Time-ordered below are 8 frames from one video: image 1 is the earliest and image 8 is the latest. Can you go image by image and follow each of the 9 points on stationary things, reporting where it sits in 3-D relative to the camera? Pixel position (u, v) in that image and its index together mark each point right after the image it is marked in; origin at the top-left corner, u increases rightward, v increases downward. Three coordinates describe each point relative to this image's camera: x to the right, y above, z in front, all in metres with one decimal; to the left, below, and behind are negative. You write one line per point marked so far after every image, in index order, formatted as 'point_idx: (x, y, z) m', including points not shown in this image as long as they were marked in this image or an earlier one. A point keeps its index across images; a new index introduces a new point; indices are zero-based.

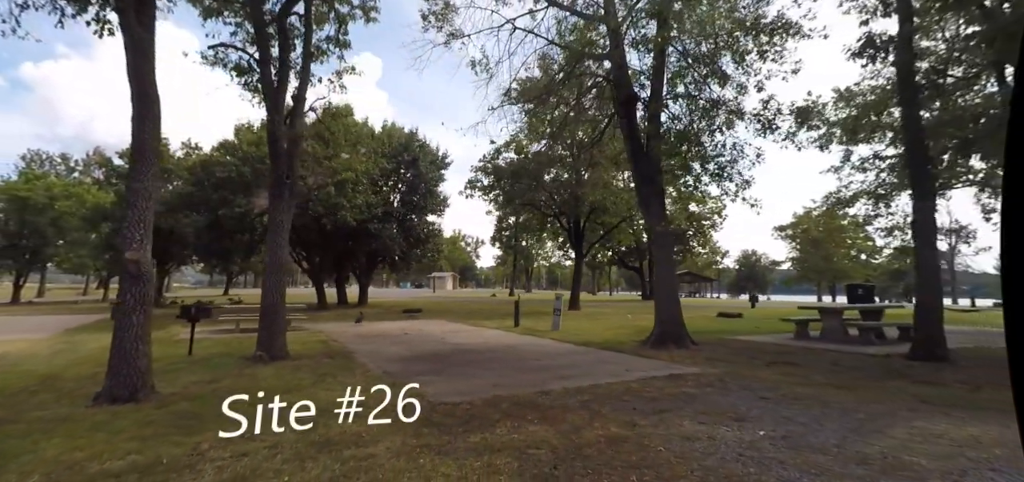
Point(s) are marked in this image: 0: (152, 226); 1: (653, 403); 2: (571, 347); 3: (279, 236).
0: (-5.0, +0.2, +6.8) m
1: (+1.8, -2.0, +6.1) m
2: (+1.5, -2.6, +12.0) m
3: (-4.9, +0.1, +10.2) m
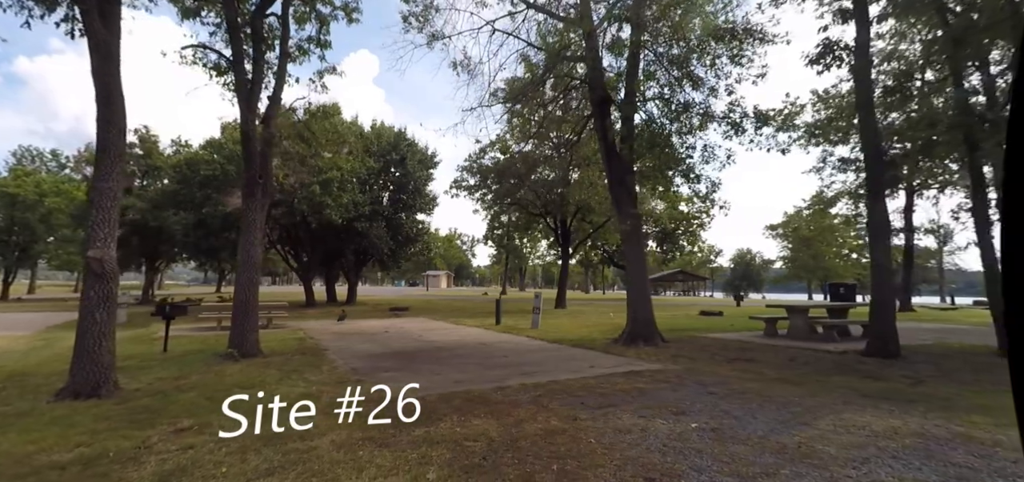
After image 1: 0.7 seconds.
0: (-5.6, +0.2, +6.9) m
1: (+1.2, -2.0, +6.3) m
2: (+0.8, -2.6, +12.2) m
3: (-5.5, +0.2, +10.3) m
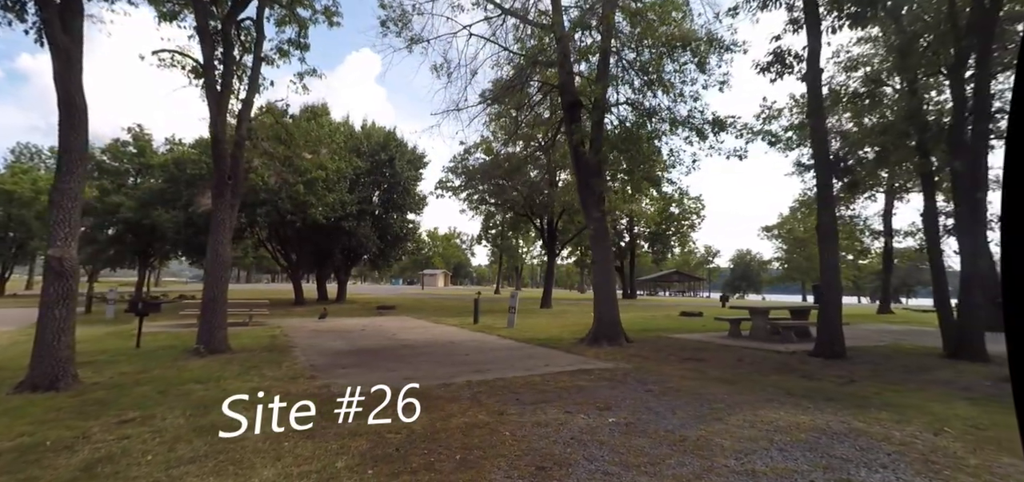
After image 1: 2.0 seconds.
0: (-6.3, +0.2, +7.2) m
1: (+0.4, -2.1, +6.6) m
2: (0.0, -2.6, +12.4) m
3: (-6.3, +0.2, +10.6) m
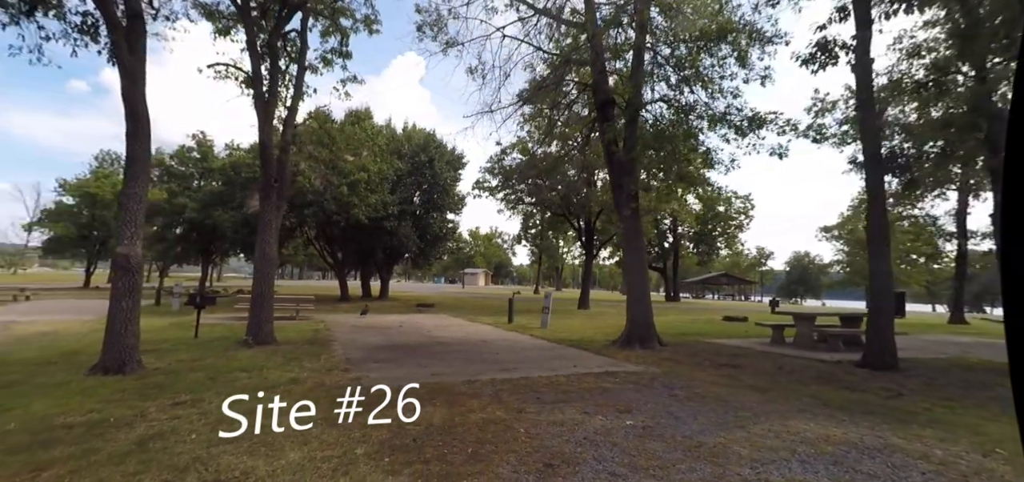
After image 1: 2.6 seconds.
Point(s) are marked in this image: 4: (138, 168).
0: (-5.9, +0.3, +7.8) m
1: (+0.7, -2.1, +6.7) m
2: (+0.8, -2.6, +12.5) m
3: (-5.6, +0.2, +11.2) m
4: (-6.0, +1.2, +7.8) m
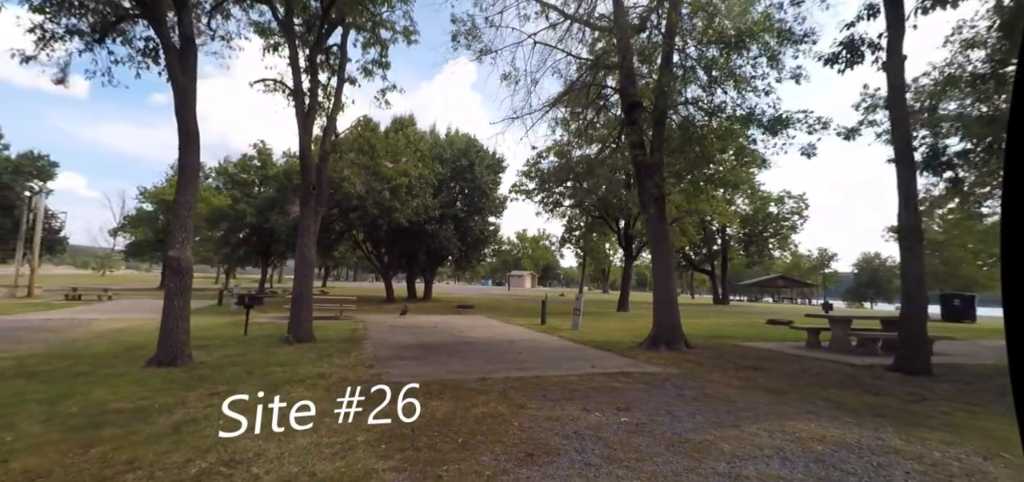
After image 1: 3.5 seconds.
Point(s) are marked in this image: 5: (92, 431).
0: (-5.7, +0.2, +8.7) m
1: (+0.8, -2.1, +6.9) m
2: (+1.5, -2.7, +12.7) m
3: (-5.0, +0.1, +12.0) m
4: (-5.8, +1.1, +8.7) m
5: (-3.9, -1.8, +4.5) m
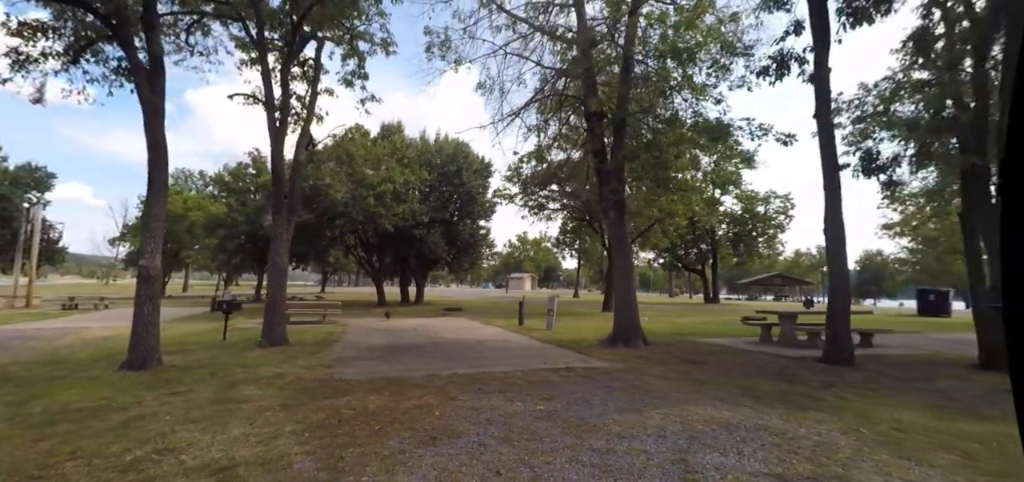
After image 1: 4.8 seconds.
0: (-6.6, 0.0, +9.2) m
1: (-0.1, -2.2, +7.4) m
2: (+0.6, -2.8, +13.2) m
3: (-5.9, -0.1, +12.6) m
4: (-6.7, +0.9, +9.2) m
5: (-4.8, -1.9, +5.1) m
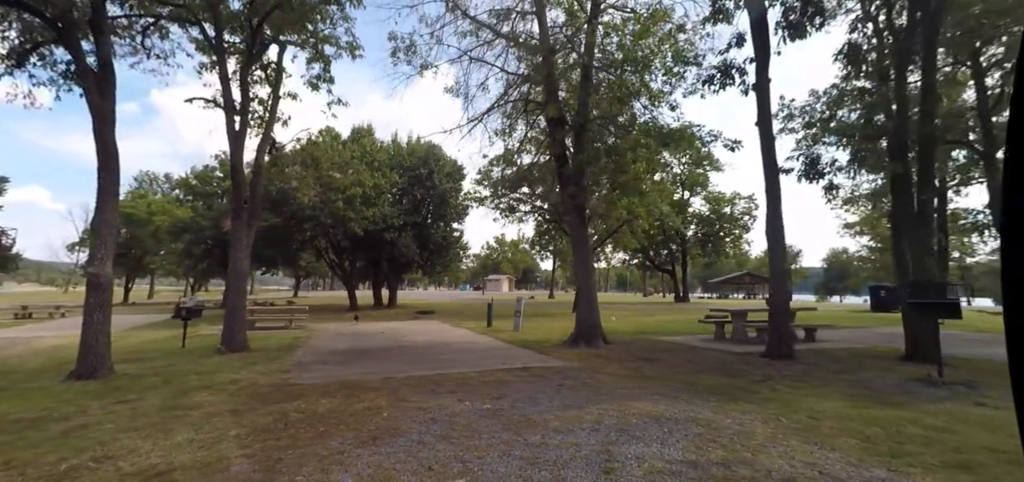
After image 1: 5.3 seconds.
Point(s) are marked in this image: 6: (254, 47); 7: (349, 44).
0: (-7.5, -0.1, +9.1) m
1: (-0.8, -2.2, +7.5) m
2: (-0.4, -2.9, +13.4) m
3: (-6.9, -0.2, +12.5) m
4: (-7.6, +0.8, +9.1) m
5: (-5.5, -2.0, +5.0) m
6: (-7.5, +5.6, +14.2) m
7: (-6.0, +7.1, +17.6) m
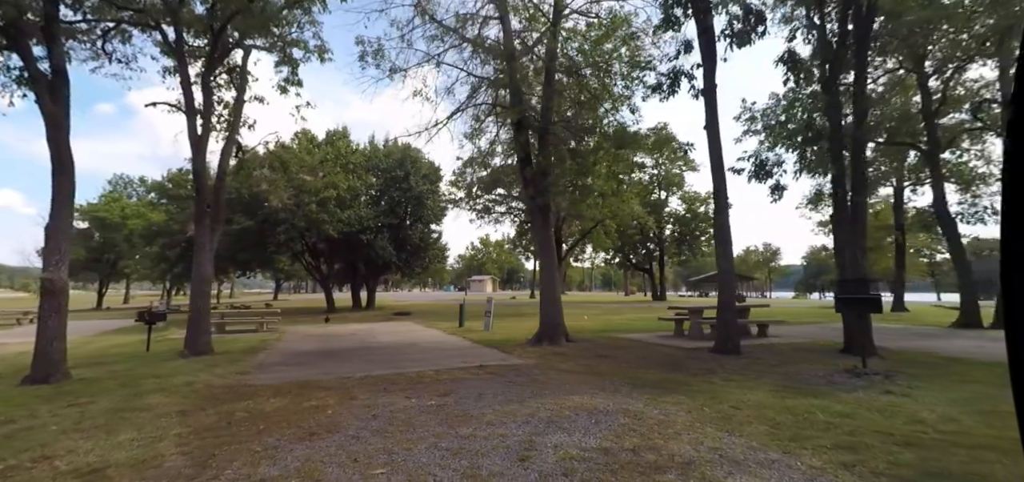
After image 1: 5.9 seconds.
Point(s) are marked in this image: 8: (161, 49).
0: (-8.3, -0.2, +9.1) m
1: (-1.6, -2.3, +7.7) m
2: (-1.3, -2.9, +13.6) m
3: (-7.9, -0.3, +12.5) m
4: (-8.4, +0.7, +9.1) m
5: (-6.2, -2.1, +5.1) m
6: (-8.6, +5.5, +14.2) m
7: (-7.2, +7.0, +17.7) m
8: (-10.7, +5.8, +14.8) m
